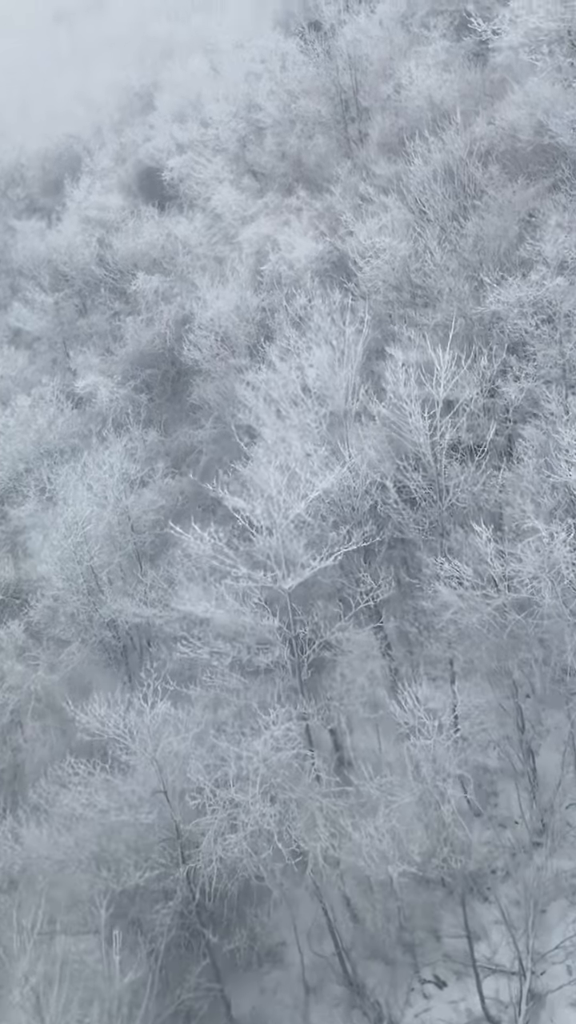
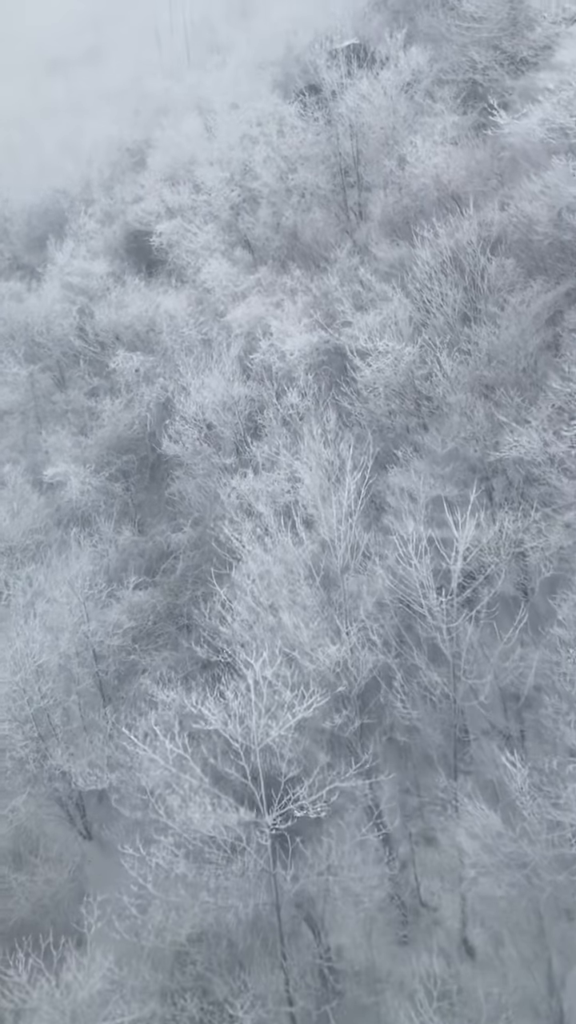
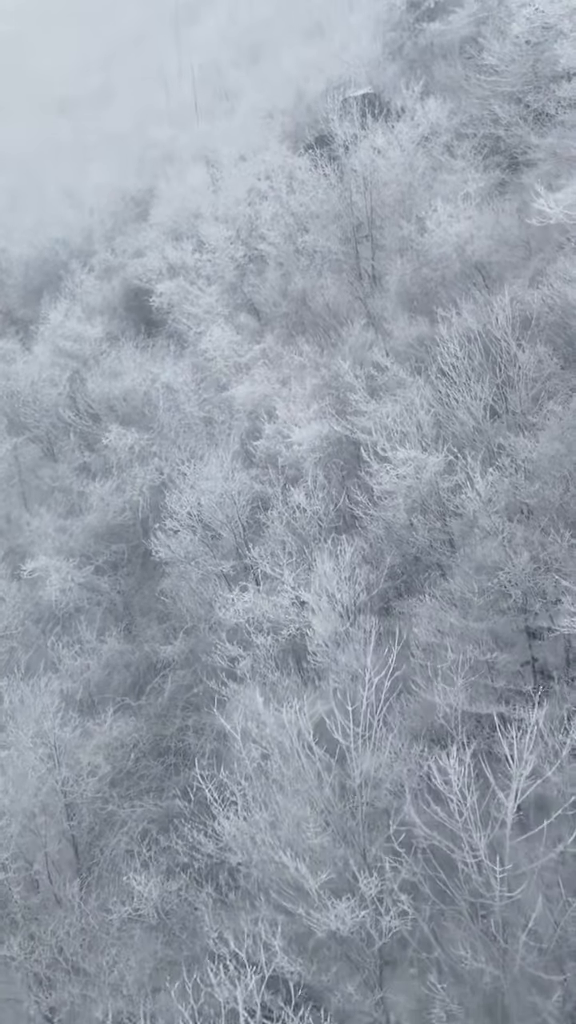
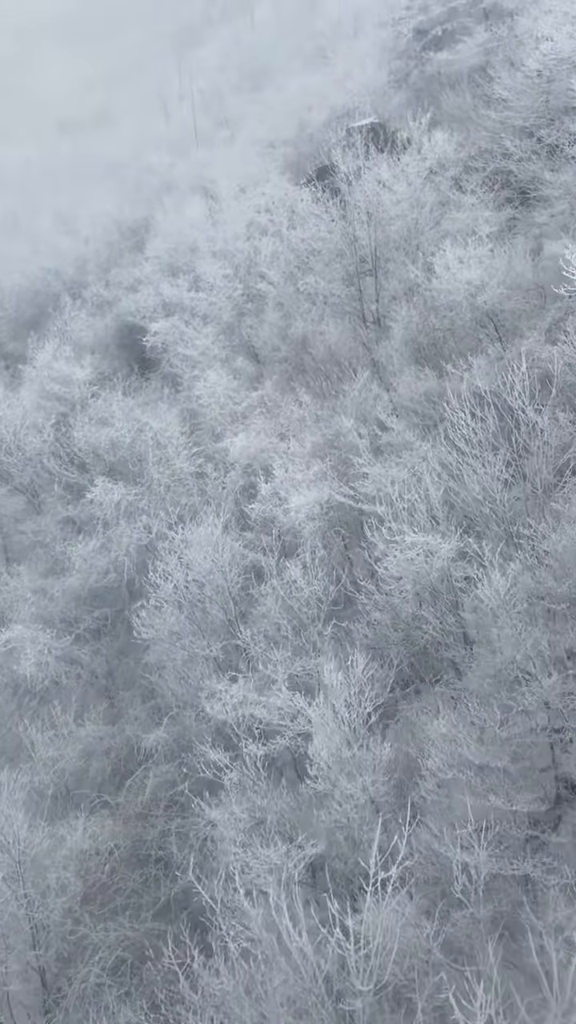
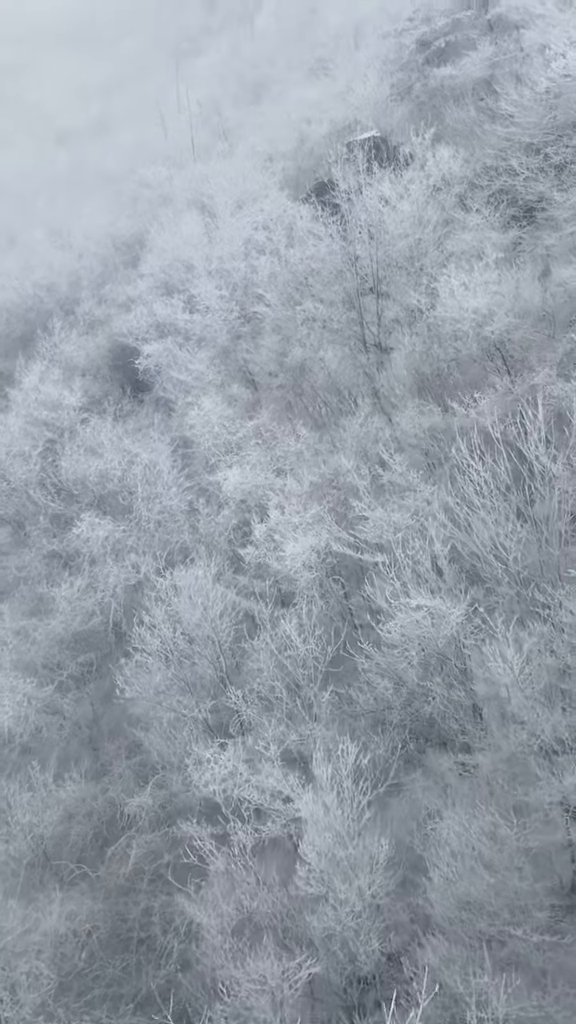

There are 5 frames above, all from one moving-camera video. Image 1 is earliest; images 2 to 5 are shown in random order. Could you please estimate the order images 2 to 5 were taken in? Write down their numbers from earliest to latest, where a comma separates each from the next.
2, 3, 4, 5
